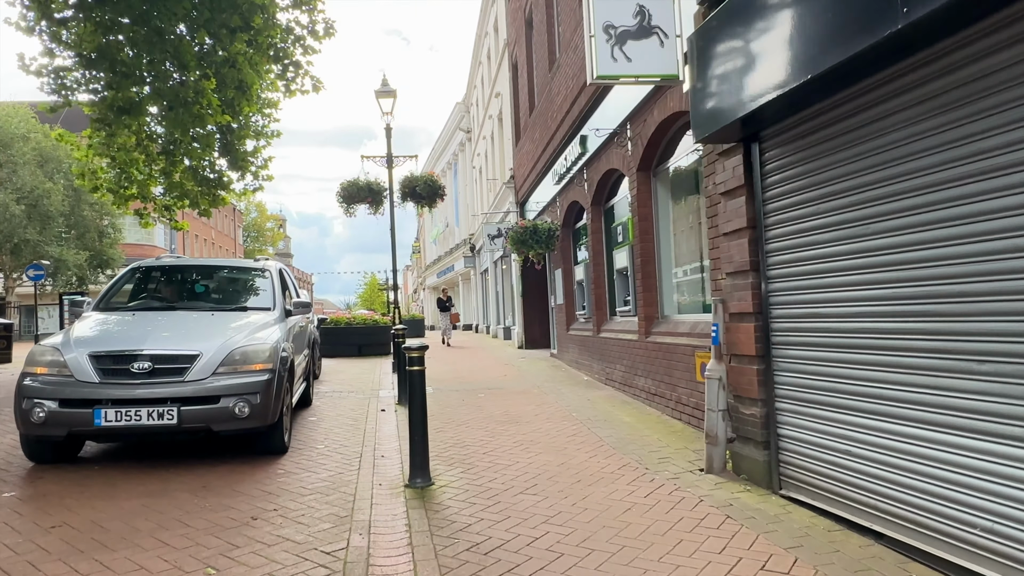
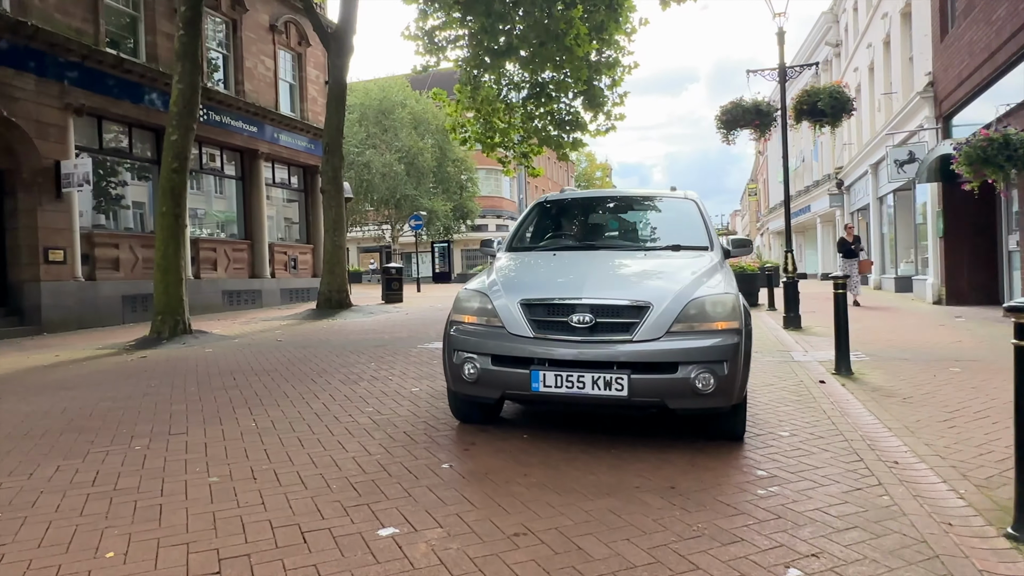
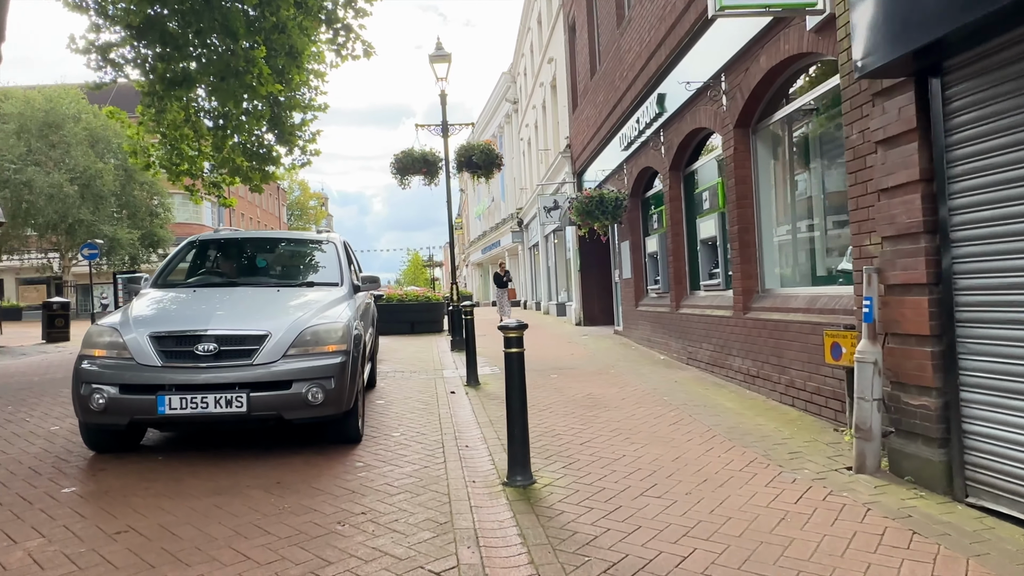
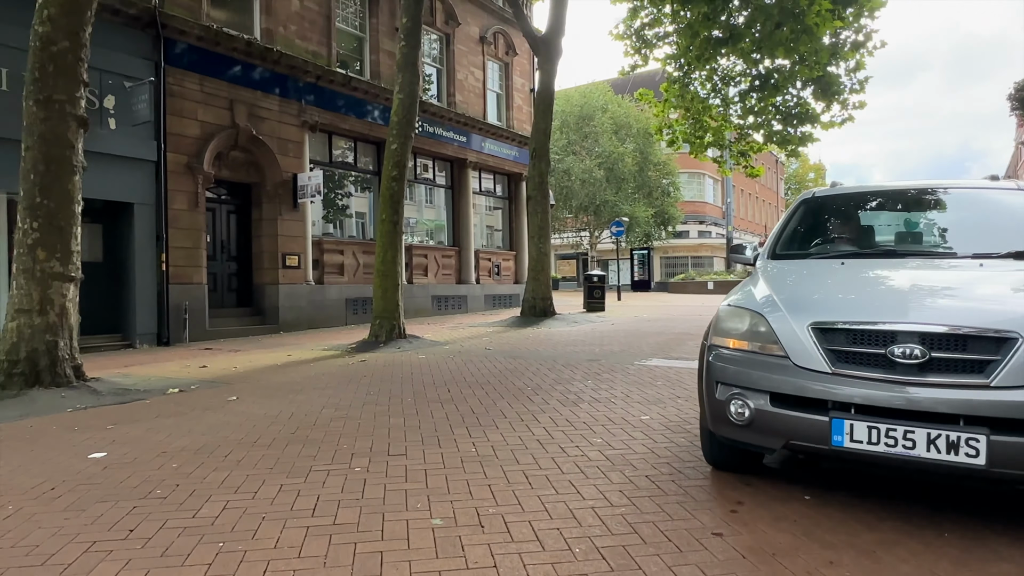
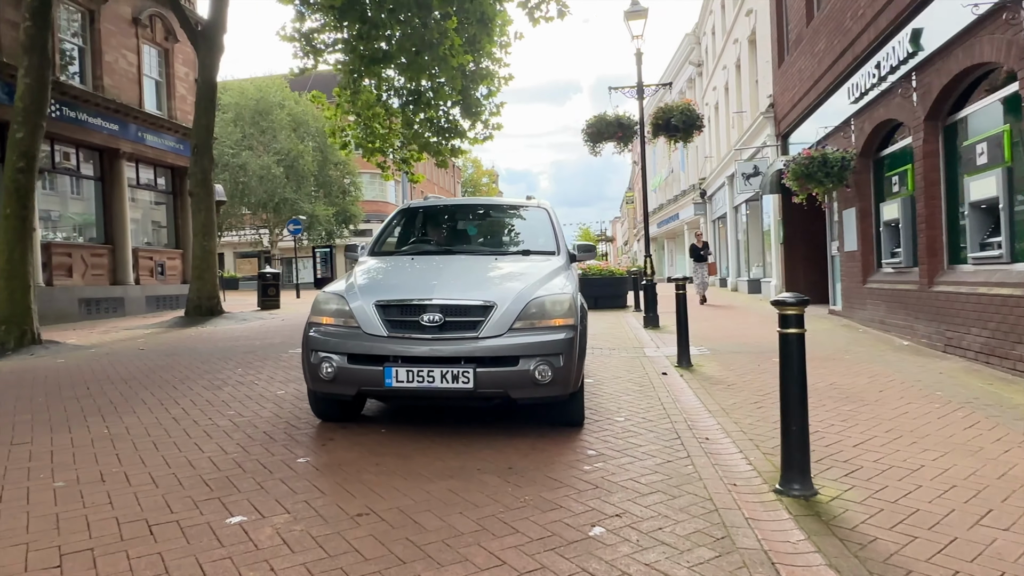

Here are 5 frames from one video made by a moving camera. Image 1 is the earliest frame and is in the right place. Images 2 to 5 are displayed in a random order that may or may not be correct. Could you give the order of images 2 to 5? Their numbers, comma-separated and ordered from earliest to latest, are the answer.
3, 5, 2, 4
